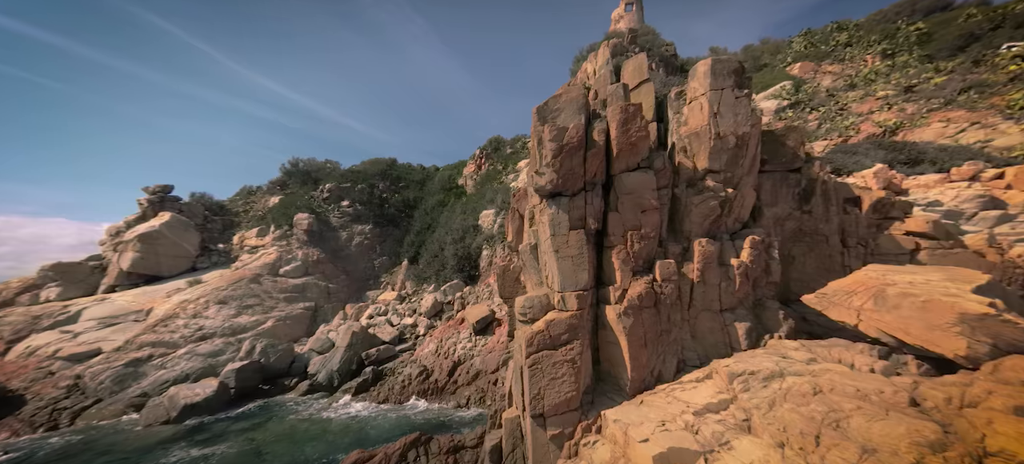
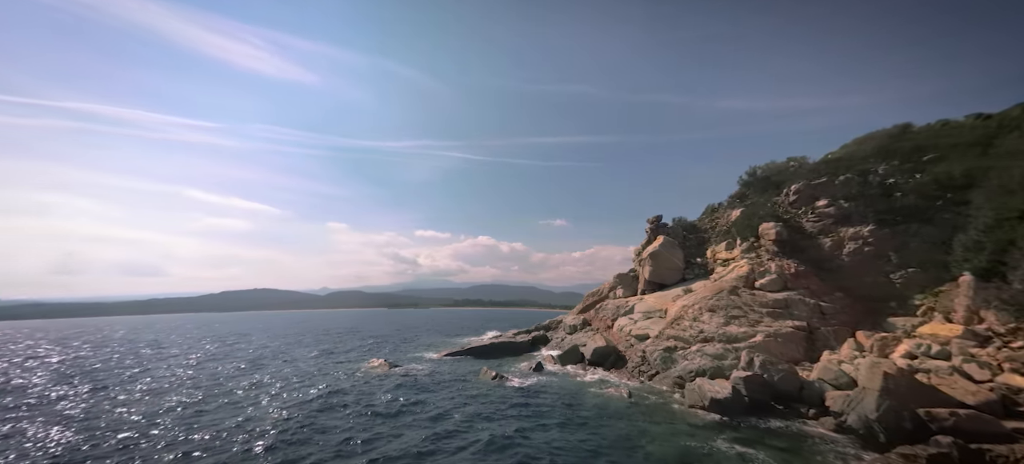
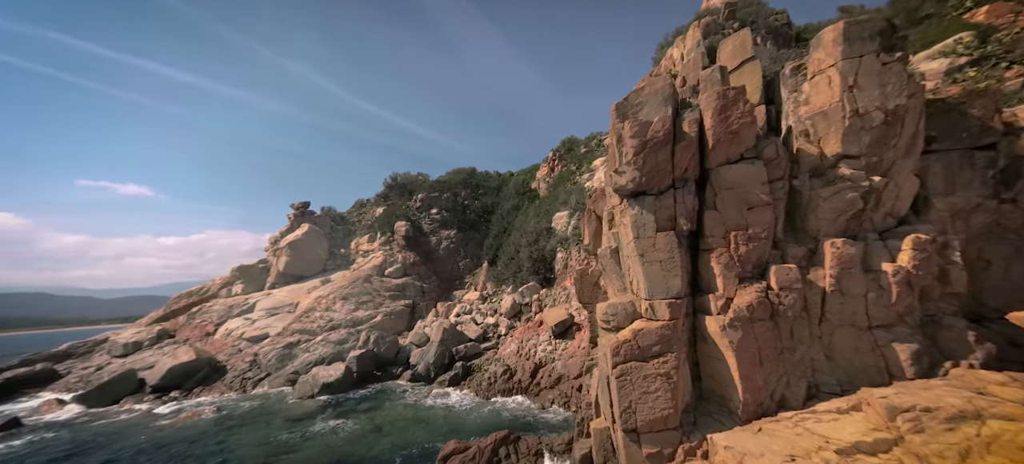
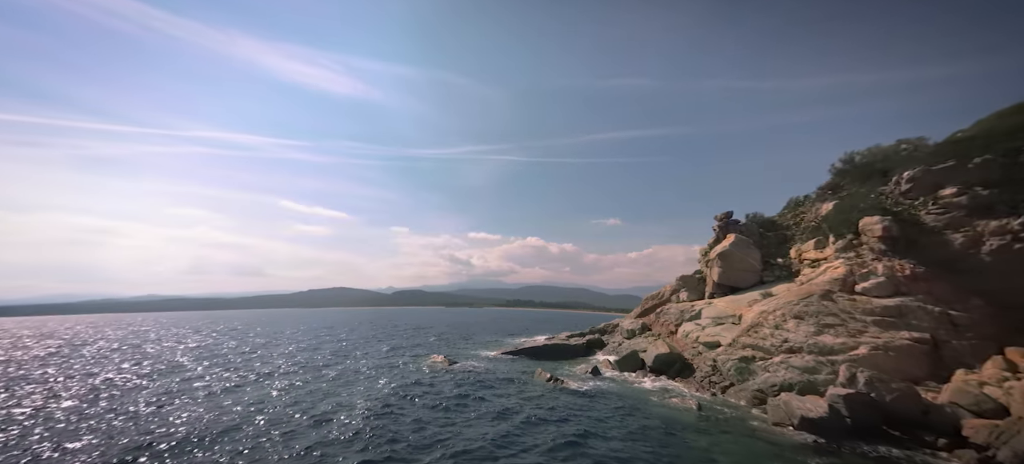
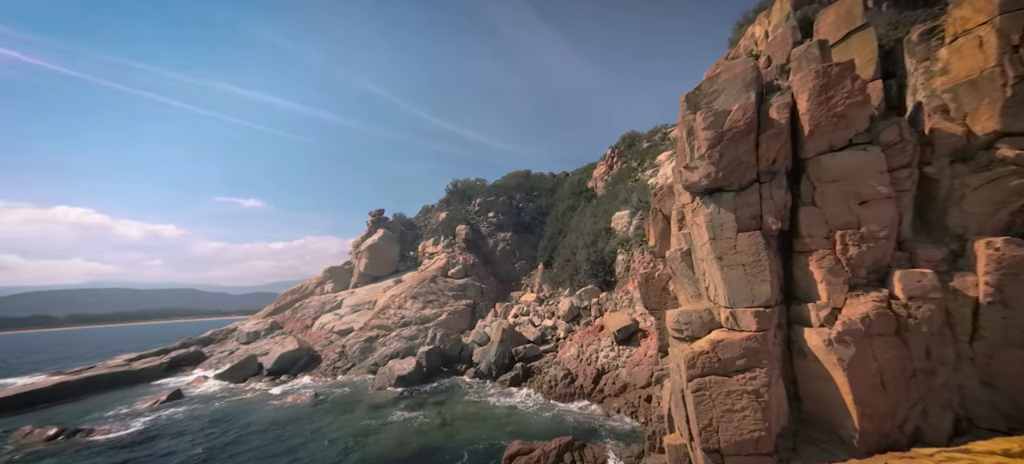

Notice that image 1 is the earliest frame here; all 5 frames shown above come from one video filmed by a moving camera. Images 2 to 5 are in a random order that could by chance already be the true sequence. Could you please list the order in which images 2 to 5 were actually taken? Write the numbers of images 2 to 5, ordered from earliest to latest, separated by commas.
3, 5, 2, 4
